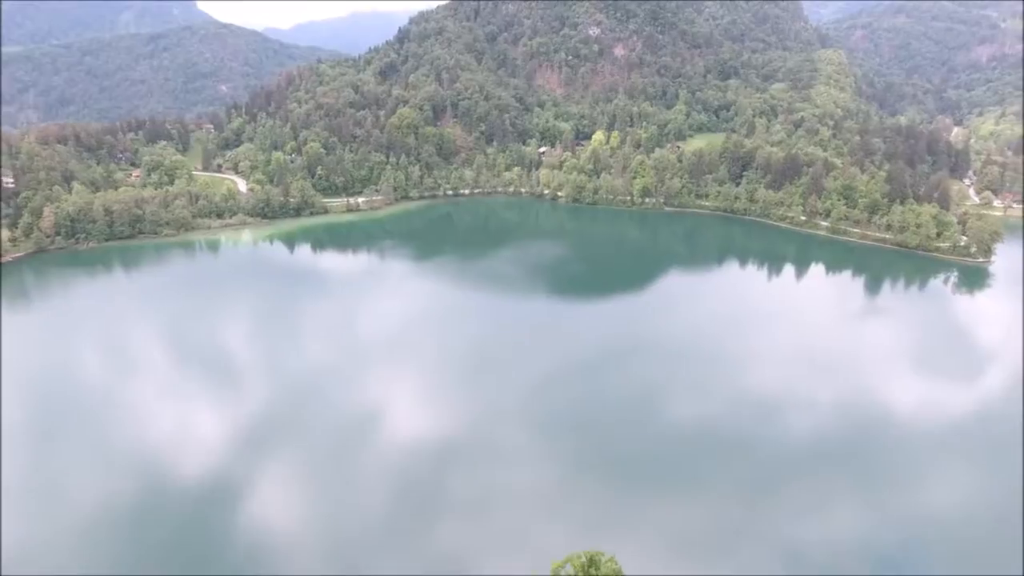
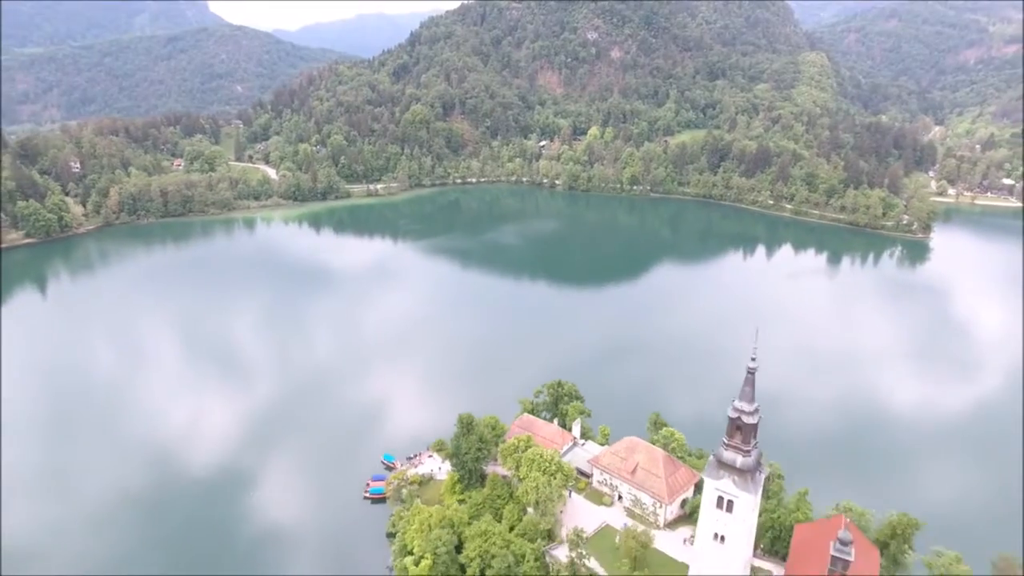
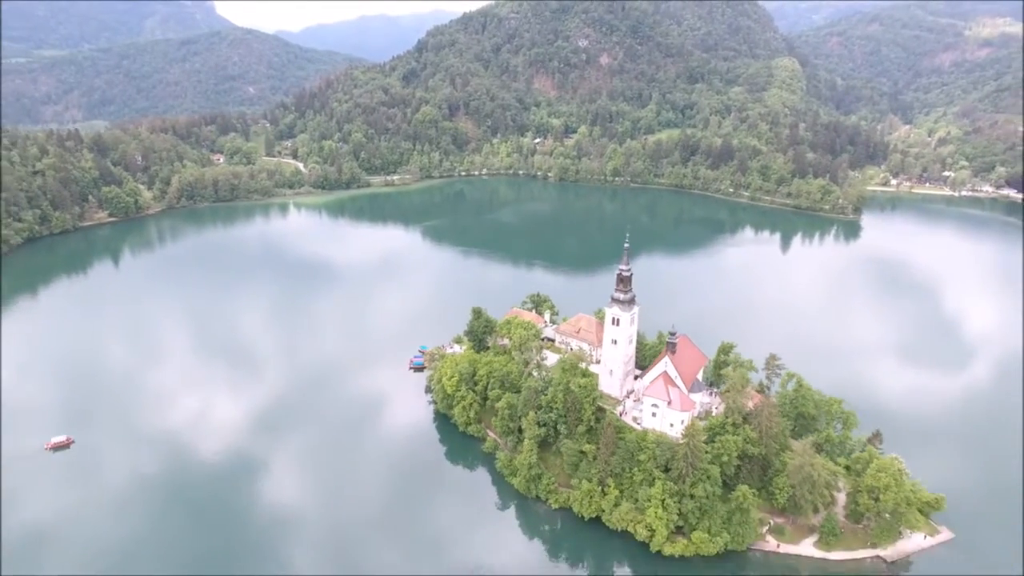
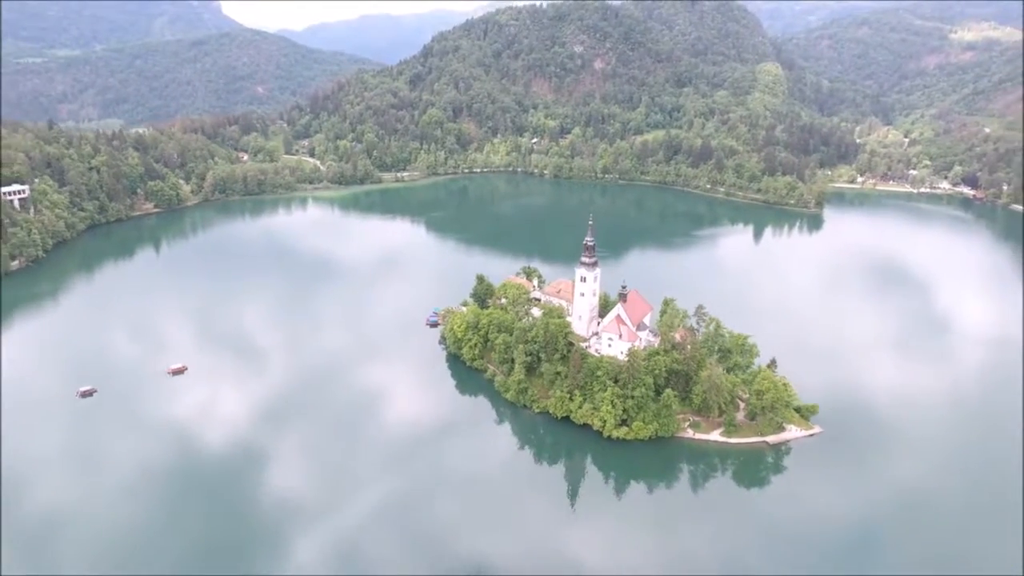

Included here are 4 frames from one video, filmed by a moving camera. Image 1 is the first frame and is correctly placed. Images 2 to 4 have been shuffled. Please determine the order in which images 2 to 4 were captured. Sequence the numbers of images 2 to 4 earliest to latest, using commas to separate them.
2, 3, 4
